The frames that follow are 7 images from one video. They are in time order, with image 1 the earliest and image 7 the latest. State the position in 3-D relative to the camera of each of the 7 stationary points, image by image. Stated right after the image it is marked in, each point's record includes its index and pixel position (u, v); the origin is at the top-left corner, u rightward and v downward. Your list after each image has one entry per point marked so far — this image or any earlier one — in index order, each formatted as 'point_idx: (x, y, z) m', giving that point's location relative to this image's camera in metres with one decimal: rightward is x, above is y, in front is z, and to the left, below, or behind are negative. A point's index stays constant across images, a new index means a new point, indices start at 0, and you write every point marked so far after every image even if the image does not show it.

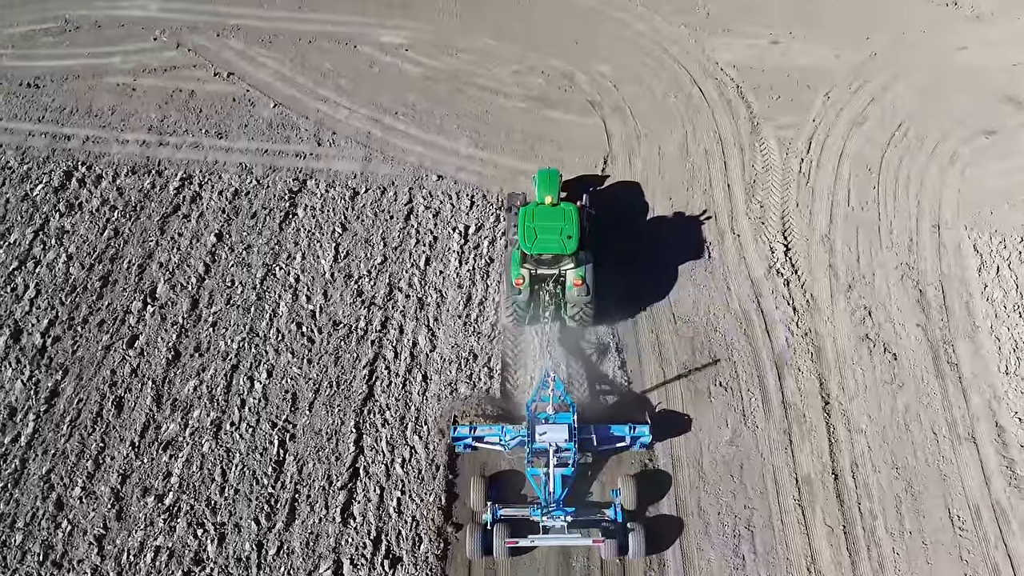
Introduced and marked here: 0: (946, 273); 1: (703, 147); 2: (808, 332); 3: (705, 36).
0: (+22.3, +0.8, +9.2) m
1: (+11.1, +8.2, +10.4) m
2: (+14.6, -2.2, +8.8) m
3: (+12.4, +16.2, +11.5) m
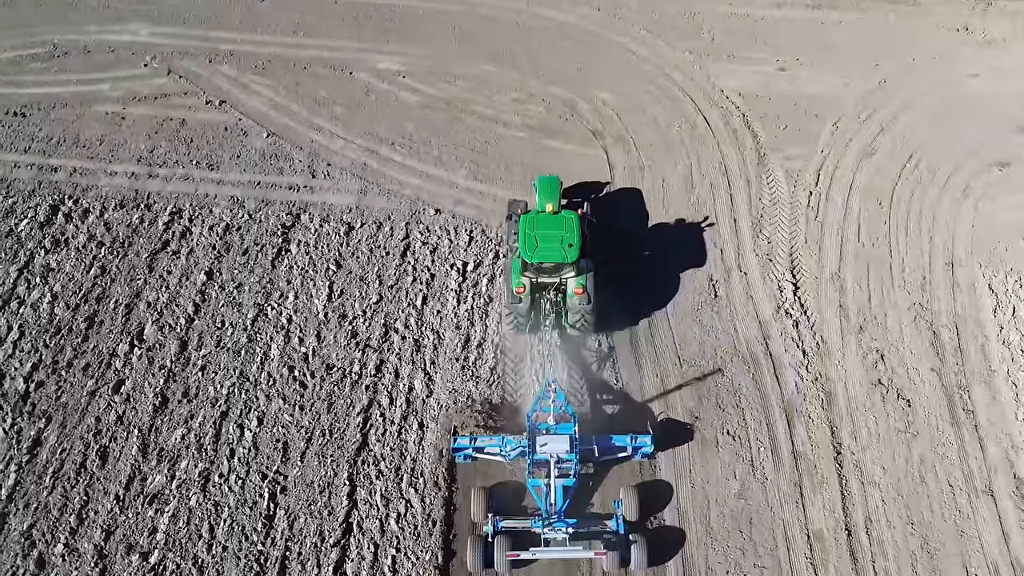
0: (+22.3, -1.2, +8.9) m
1: (+11.1, +6.1, +10.1) m
2: (+14.6, -4.2, +8.5) m
3: (+12.4, +14.1, +11.3) m
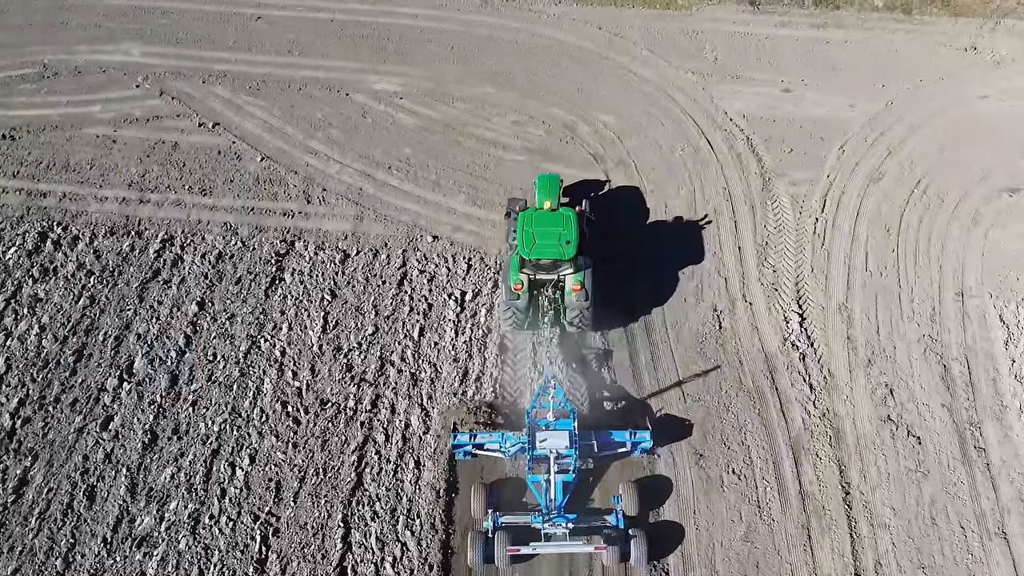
0: (+22.2, -2.8, +8.7) m
1: (+11.0, +4.6, +9.9) m
2: (+14.5, -5.8, +8.3) m
3: (+12.3, +12.6, +11.0) m
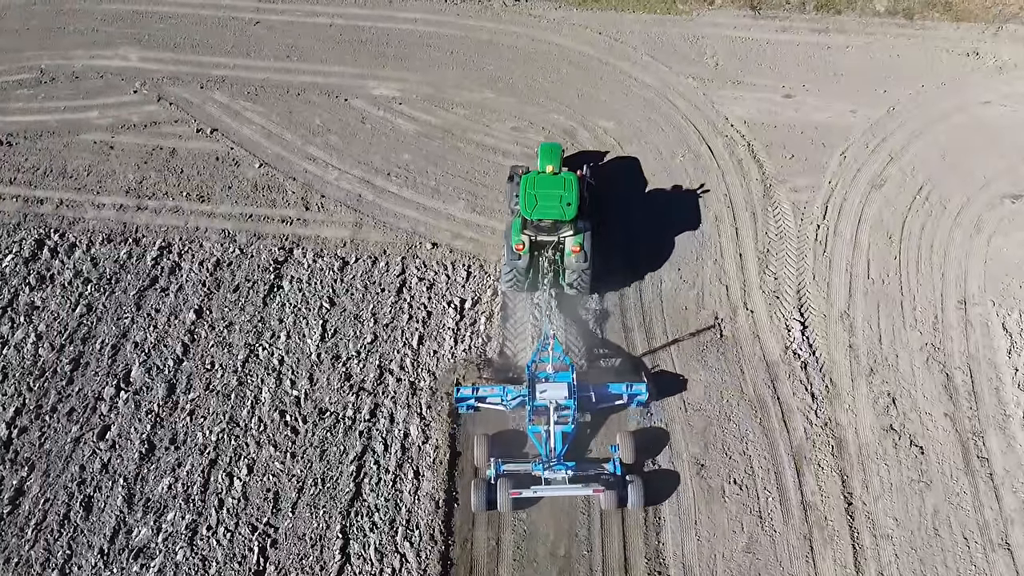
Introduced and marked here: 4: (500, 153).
0: (+22.2, -3.2, +8.6) m
1: (+11.0, +4.2, +9.9) m
2: (+14.5, -6.2, +8.3) m
3: (+12.3, +12.2, +11.0) m
4: (-0.7, +7.8, +10.4) m
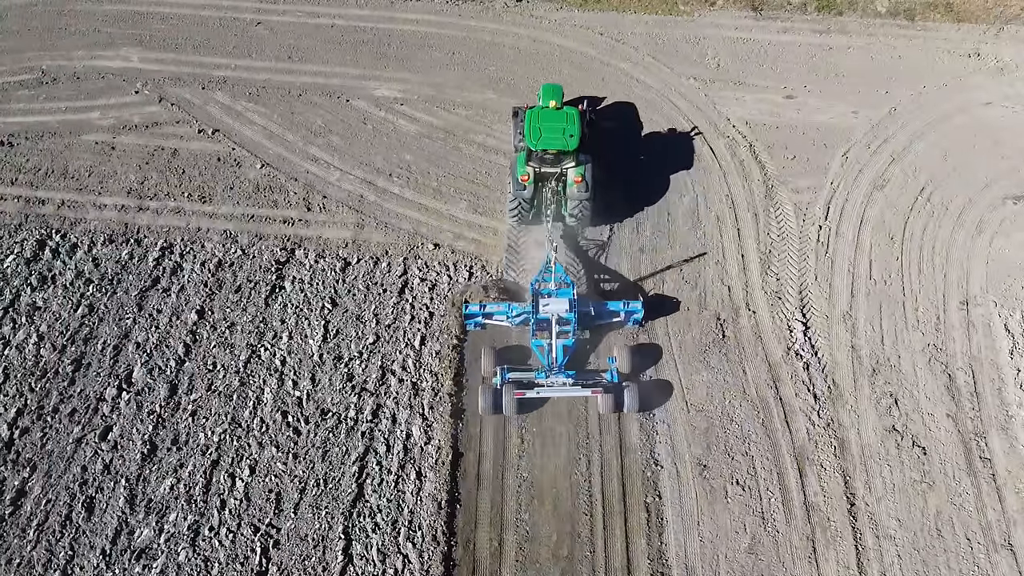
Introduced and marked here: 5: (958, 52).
0: (+22.3, -3.2, +8.6) m
1: (+11.1, +4.1, +9.9) m
2: (+14.6, -6.2, +8.2) m
3: (+12.4, +12.2, +11.0) m
4: (-0.6, +7.8, +10.4) m
5: (+27.9, +14.8, +11.2) m
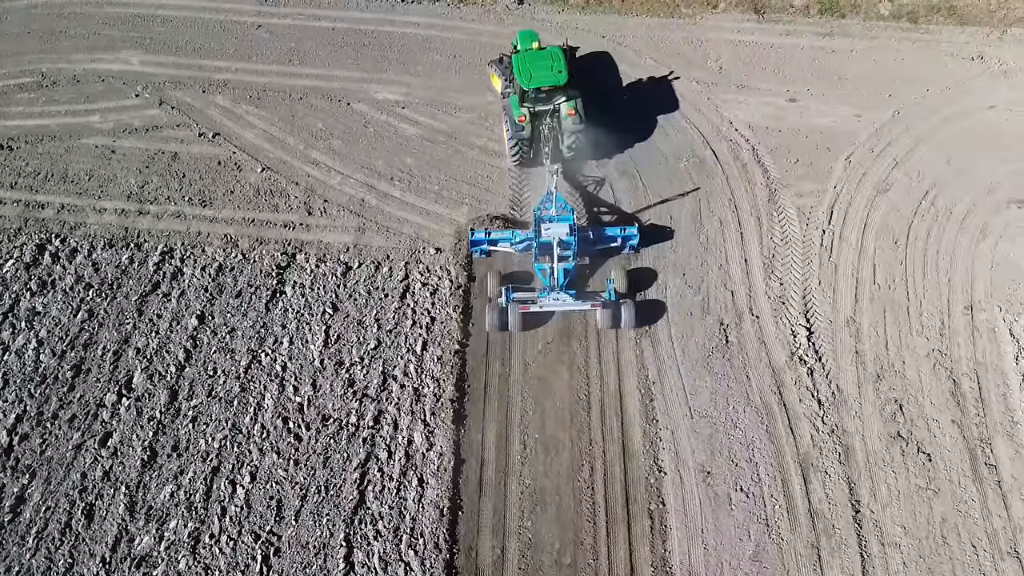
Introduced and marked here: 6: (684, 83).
0: (+22.4, -3.5, +8.6) m
1: (+11.2, +3.9, +9.8) m
2: (+14.7, -6.4, +8.2) m
3: (+12.5, +11.9, +10.9) m
4: (-0.5, +7.5, +10.3) m
5: (+28.0, +14.5, +11.2) m
6: (+10.6, +12.6, +11.0) m
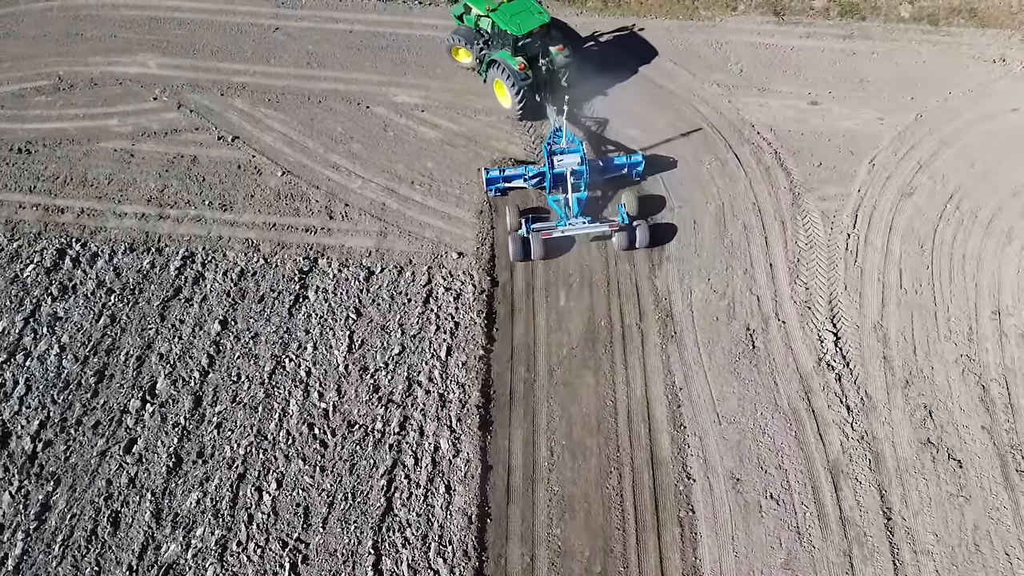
0: (+23.7, -3.7, +8.5) m
1: (+12.5, +3.6, +9.7) m
2: (+16.0, -6.7, +8.1) m
3: (+13.8, +11.7, +10.9) m
4: (+0.8, +7.3, +10.3) m
5: (+29.2, +14.3, +11.1) m
6: (+11.8, +12.4, +11.0) m
